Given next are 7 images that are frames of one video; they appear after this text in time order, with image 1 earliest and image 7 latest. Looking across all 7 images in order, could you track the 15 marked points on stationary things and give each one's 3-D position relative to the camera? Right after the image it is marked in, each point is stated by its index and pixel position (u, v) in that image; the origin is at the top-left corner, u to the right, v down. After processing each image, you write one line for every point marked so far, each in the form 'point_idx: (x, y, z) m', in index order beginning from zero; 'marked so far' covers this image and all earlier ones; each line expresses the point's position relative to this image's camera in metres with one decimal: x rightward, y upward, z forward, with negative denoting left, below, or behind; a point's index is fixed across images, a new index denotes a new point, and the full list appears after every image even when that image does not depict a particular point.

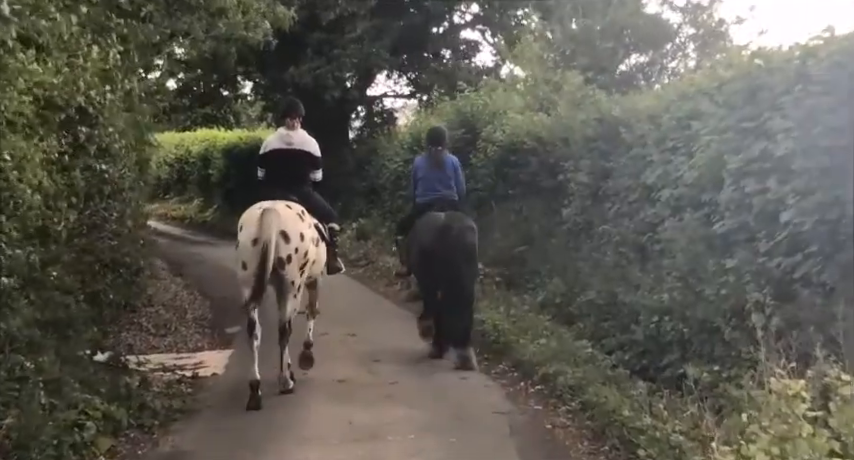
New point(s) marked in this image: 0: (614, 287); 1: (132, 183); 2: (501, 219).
0: (+2.0, -0.6, +11.3) m
1: (-3.7, +0.6, +13.0) m
2: (+1.2, +0.2, +16.6) m
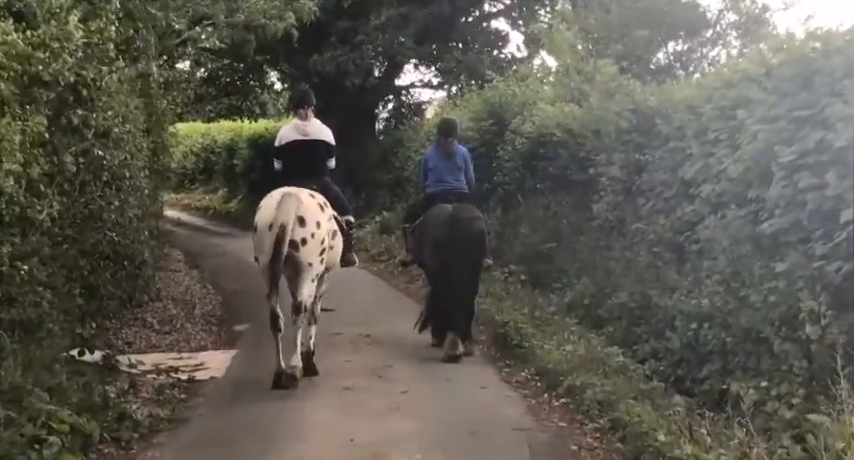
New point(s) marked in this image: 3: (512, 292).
0: (+2.2, -0.6, +10.5) m
1: (-3.4, +0.7, +12.4) m
2: (+1.5, +0.2, +15.8) m
3: (+1.1, -0.8, +13.4) m
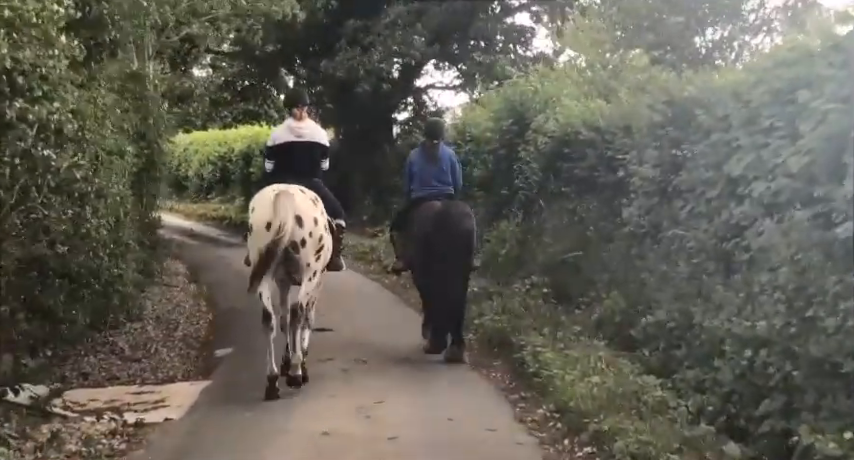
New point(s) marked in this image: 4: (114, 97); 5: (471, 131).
0: (+2.2, -0.6, +9.0) m
1: (-3.3, +0.6, +11.0) m
2: (+1.7, +0.1, +14.3) m
3: (+1.2, -0.9, +11.9) m
4: (-3.9, +1.7, +12.8) m
5: (+0.8, +1.7, +18.6) m
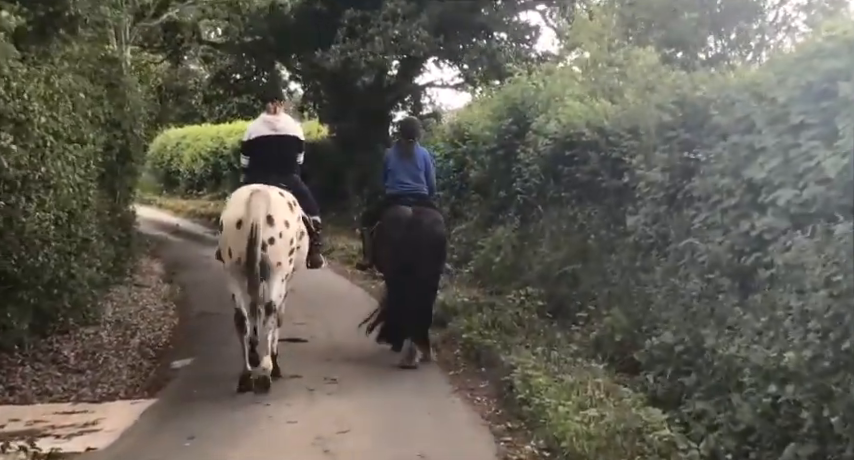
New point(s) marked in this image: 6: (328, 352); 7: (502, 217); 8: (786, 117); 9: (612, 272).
0: (+2.1, -0.7, +8.0) m
1: (-3.5, +0.6, +10.0) m
2: (+1.5, 0.0, +13.3) m
3: (+1.0, -0.9, +10.9) m
4: (-4.0, +1.7, +11.8) m
5: (+0.7, +1.7, +17.5) m
6: (-1.0, -1.2, +10.4) m
7: (+1.1, +0.2, +15.6) m
8: (+2.5, +0.8, +7.1) m
9: (+1.9, -0.4, +10.8) m
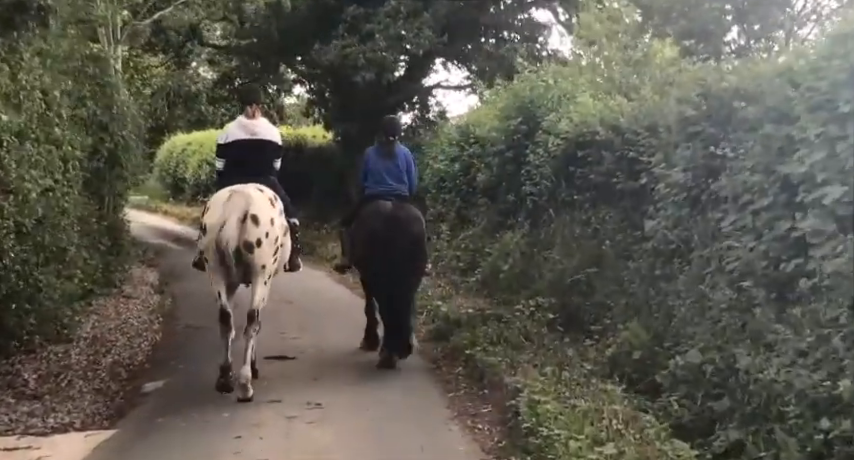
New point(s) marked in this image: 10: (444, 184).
0: (+2.0, -0.8, +7.0) m
1: (-3.5, +0.5, +9.1) m
2: (+1.6, 0.0, +12.3) m
3: (+1.0, -1.0, +9.9) m
4: (-4.0, +1.6, +11.0) m
5: (+0.8, +1.6, +16.6) m
6: (-1.0, -1.3, +9.5) m
7: (+1.2, +0.1, +14.7) m
8: (+2.4, +0.8, +6.2) m
9: (+1.9, -0.5, +9.9) m
10: (+0.3, +0.8, +17.8) m
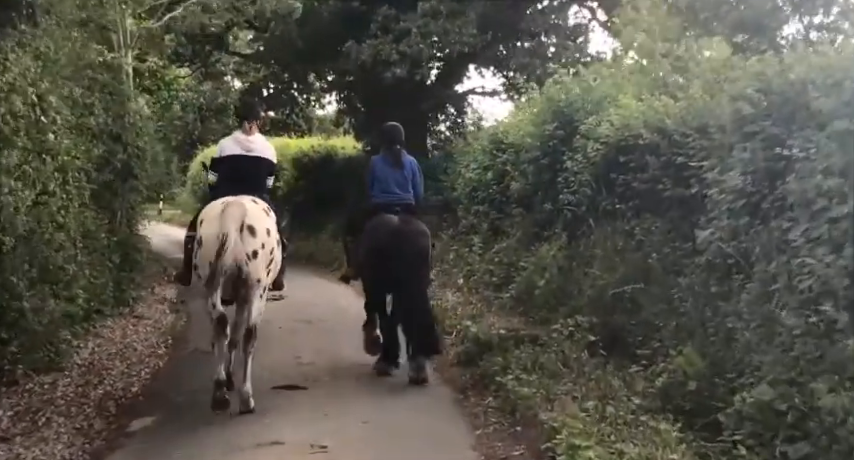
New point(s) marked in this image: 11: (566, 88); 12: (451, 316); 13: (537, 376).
0: (+2.1, -0.8, +5.9) m
1: (-3.3, +0.4, +8.2) m
2: (+1.9, -0.2, +11.3) m
3: (+1.2, -1.1, +8.8) m
4: (-3.8, +1.5, +10.1) m
5: (+1.2, +1.4, +15.6) m
6: (-0.8, -1.4, +8.5) m
7: (+1.6, 0.0, +13.6) m
8: (+2.5, +0.7, +5.1) m
9: (+2.1, -0.6, +8.8) m
10: (+0.8, +0.6, +16.7) m
11: (+1.8, +1.9, +13.5) m
12: (+0.3, -1.0, +12.7) m
13: (+0.9, -1.2, +8.6) m
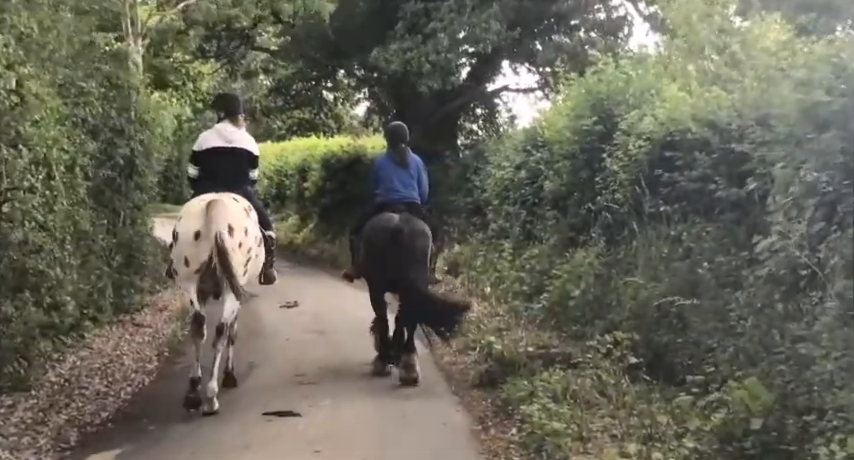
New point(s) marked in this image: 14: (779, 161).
0: (+2.1, -0.9, +4.6) m
1: (-3.2, +0.4, +7.2) m
2: (+2.1, -0.2, +10.0) m
3: (+1.4, -1.1, +7.6) m
4: (-3.6, +1.5, +9.0) m
5: (+1.6, +1.3, +14.3) m
6: (-0.7, -1.4, +7.3) m
7: (+1.8, -0.1, +12.4) m
8: (+2.5, +0.7, +3.8) m
9: (+2.2, -0.6, +7.5) m
10: (+1.2, +0.5, +15.5) m
11: (+2.1, +1.8, +12.3) m
12: (+0.5, -1.1, +11.4) m
13: (+1.0, -1.2, +7.3) m
14: (+2.4, +0.5, +7.1) m
